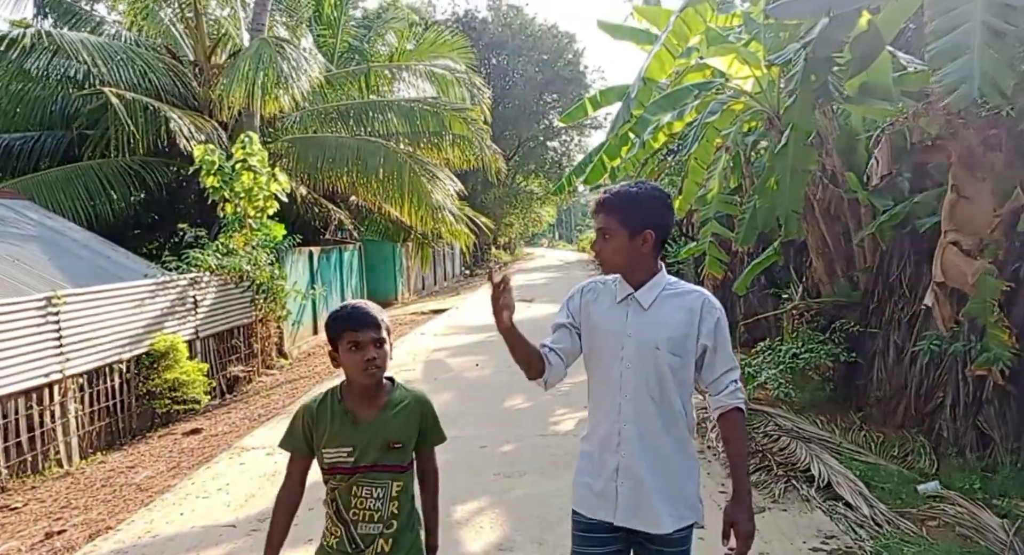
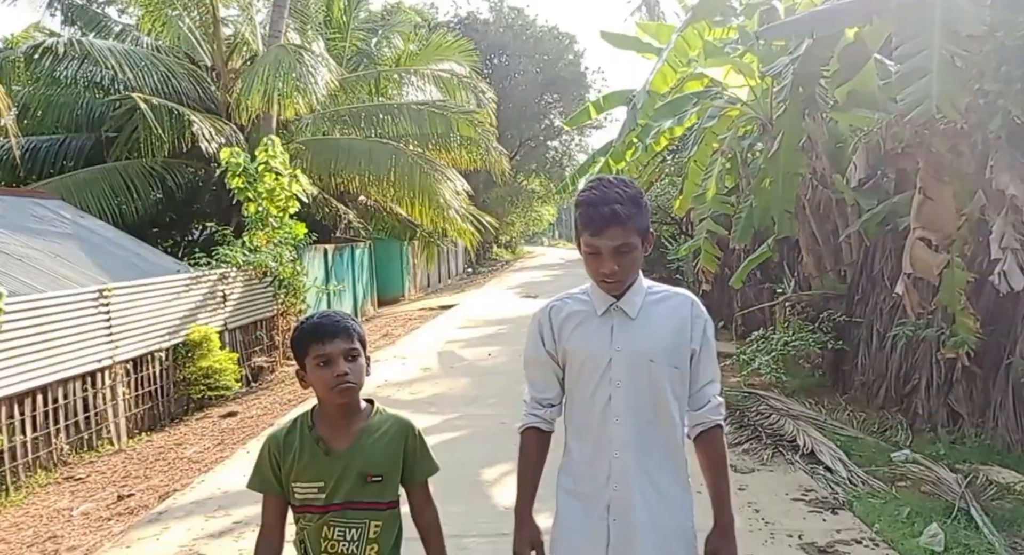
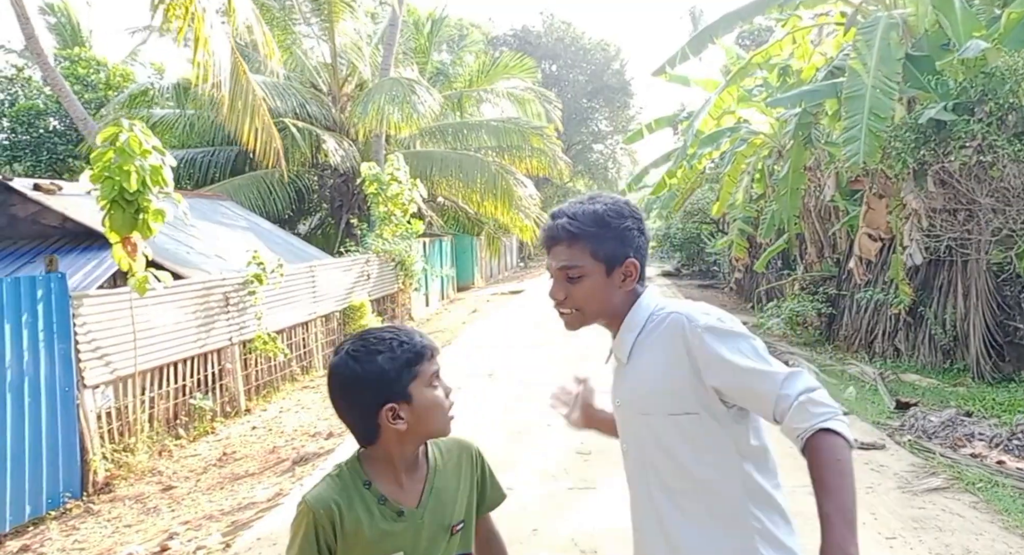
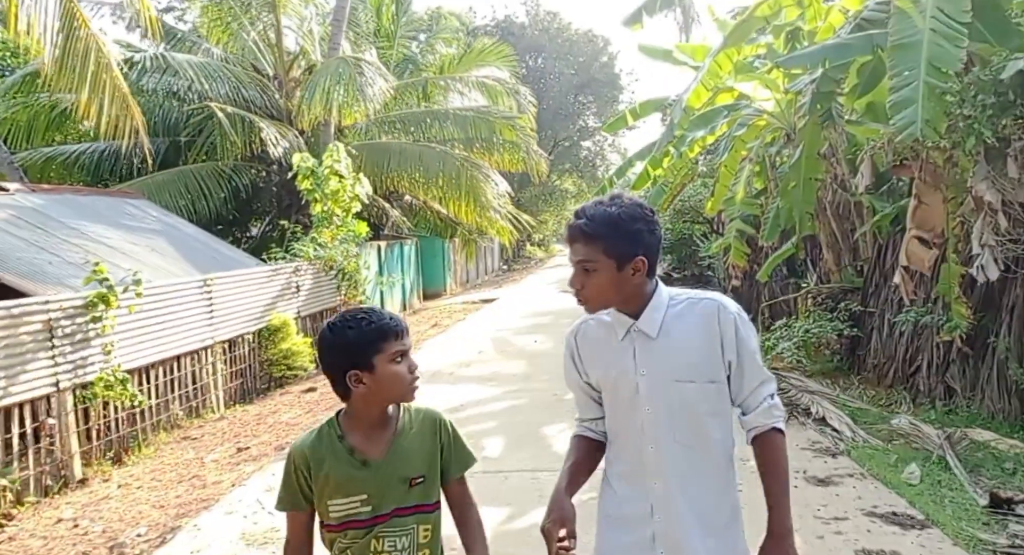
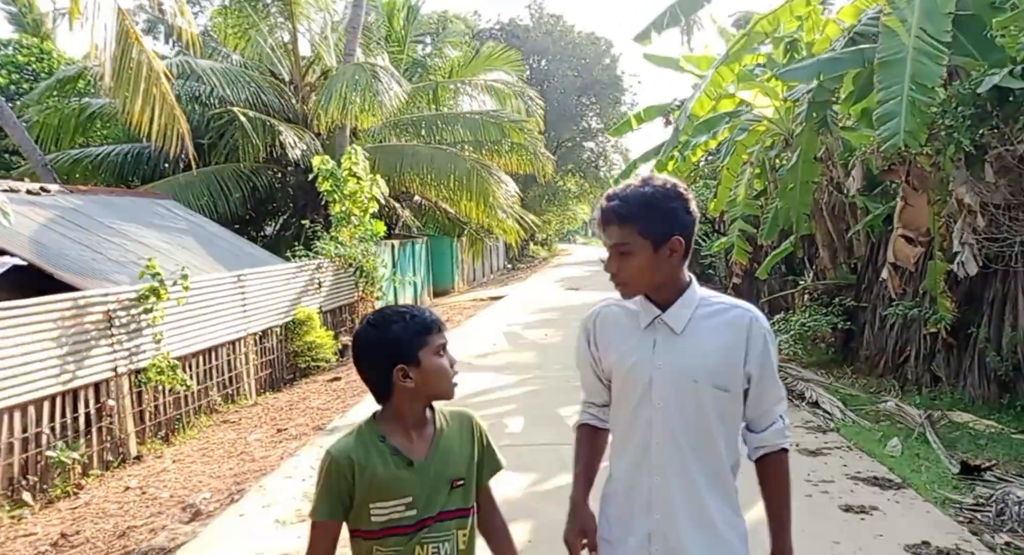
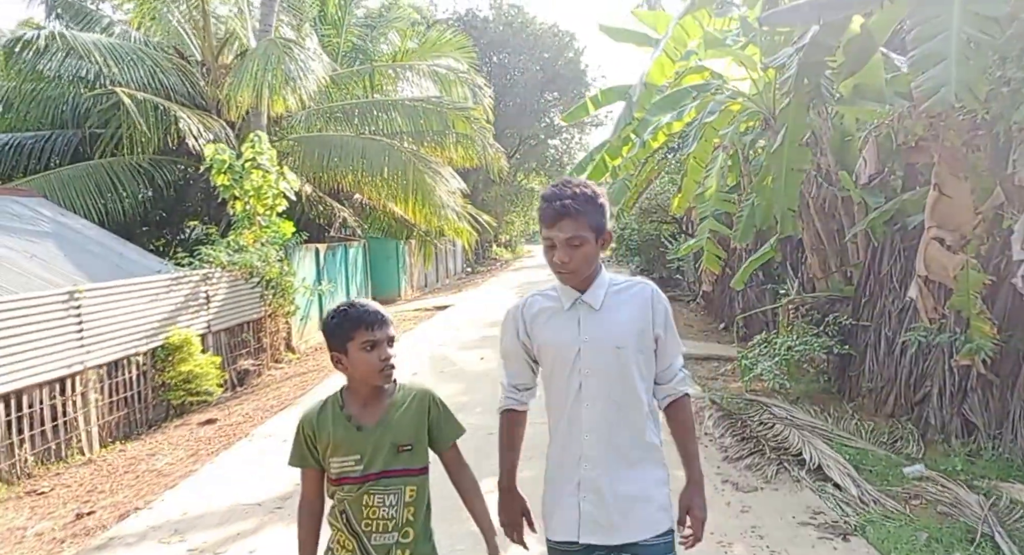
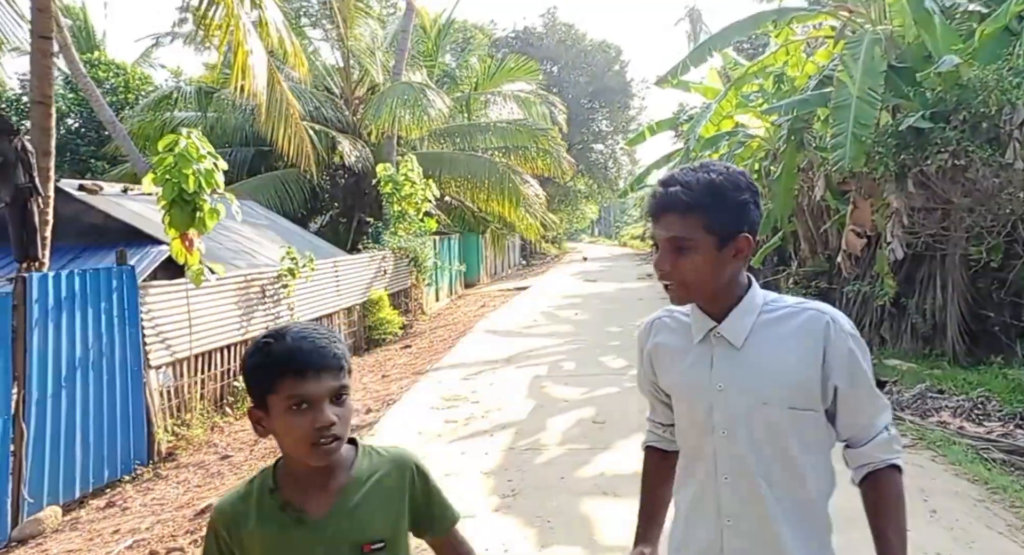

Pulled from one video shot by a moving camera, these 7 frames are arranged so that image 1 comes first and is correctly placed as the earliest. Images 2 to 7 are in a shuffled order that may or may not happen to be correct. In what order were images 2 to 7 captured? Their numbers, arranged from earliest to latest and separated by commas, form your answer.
6, 2, 4, 5, 3, 7
